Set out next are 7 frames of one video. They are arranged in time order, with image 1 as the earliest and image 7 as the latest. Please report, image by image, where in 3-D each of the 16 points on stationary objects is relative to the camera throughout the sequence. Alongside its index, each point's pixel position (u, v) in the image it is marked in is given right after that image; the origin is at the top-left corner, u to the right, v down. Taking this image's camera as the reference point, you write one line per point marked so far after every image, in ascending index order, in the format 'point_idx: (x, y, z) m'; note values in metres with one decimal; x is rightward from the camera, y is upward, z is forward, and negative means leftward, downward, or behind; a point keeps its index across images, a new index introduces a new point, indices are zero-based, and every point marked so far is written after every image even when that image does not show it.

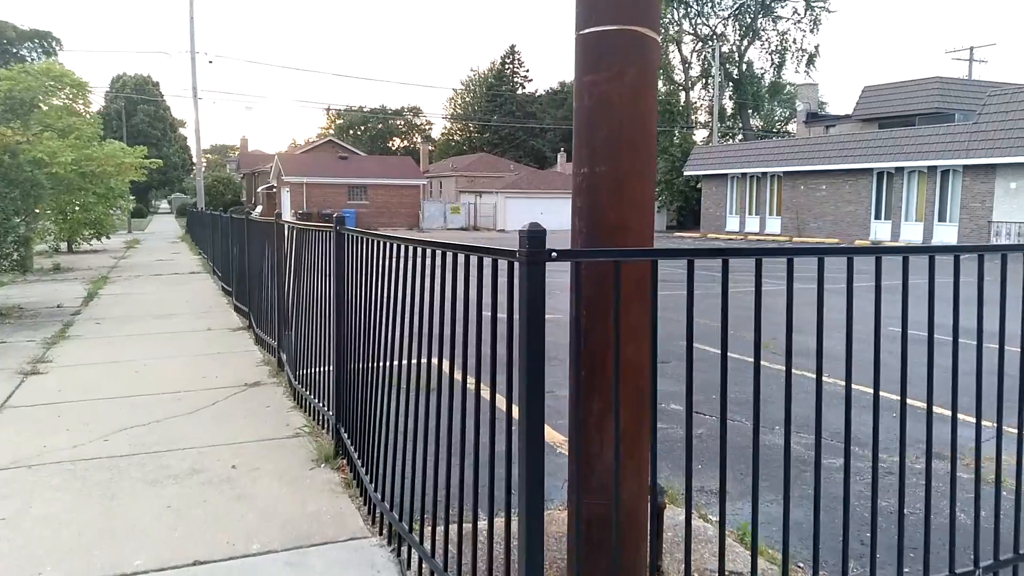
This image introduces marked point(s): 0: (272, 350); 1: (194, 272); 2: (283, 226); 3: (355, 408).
0: (-2.3, -0.6, +7.9) m
1: (-7.0, +0.4, +17.9) m
2: (-2.2, +0.6, +7.6) m
3: (-0.9, -0.7, +4.8) m
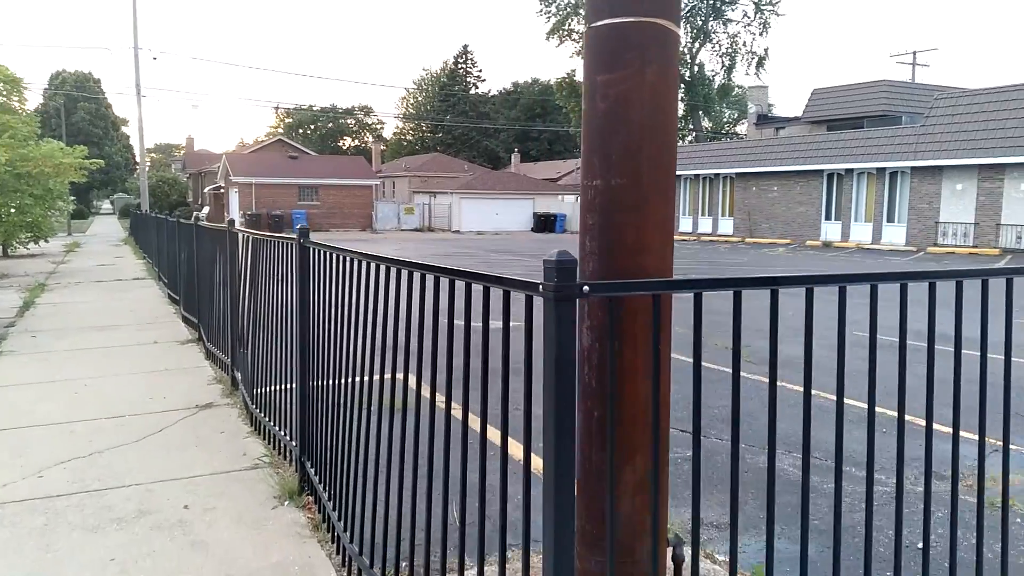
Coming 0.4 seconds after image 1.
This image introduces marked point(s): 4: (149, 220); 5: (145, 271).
0: (-2.6, -0.7, +7.4) m
1: (-7.9, +0.2, +17.1) m
2: (-2.4, +0.5, +7.1) m
3: (-1.0, -0.8, +4.4) m
4: (-8.9, +1.7, +19.9) m
5: (-8.3, +0.4, +18.3) m
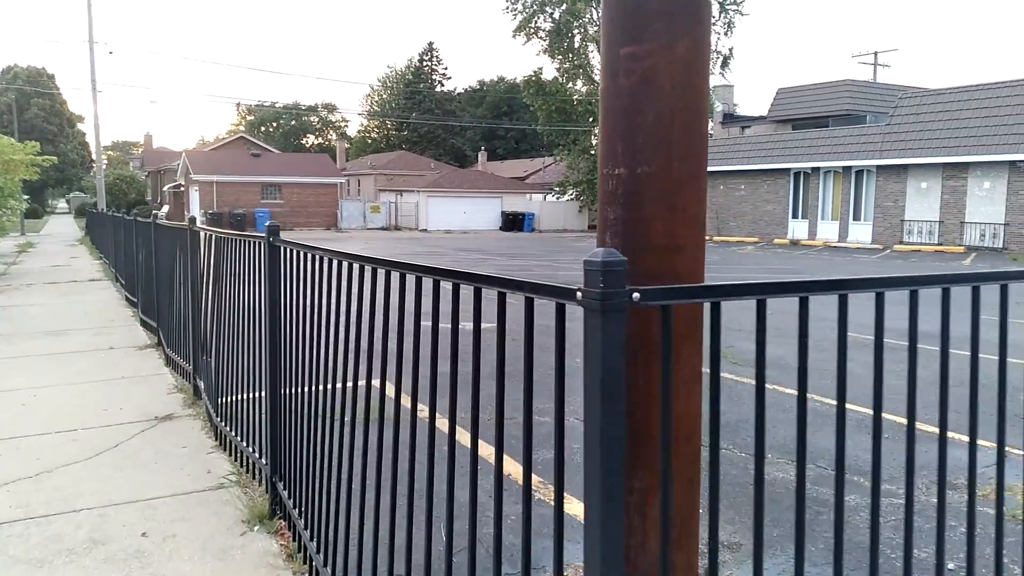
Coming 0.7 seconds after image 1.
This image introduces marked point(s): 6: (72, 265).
0: (-2.8, -0.7, +6.9) m
1: (-8.4, +0.2, +16.4) m
2: (-2.6, +0.5, +6.7) m
3: (-1.1, -0.8, +4.0) m
4: (-9.6, +1.6, +19.1) m
5: (-8.9, +0.3, +17.6) m
6: (-10.7, +0.5, +19.8) m
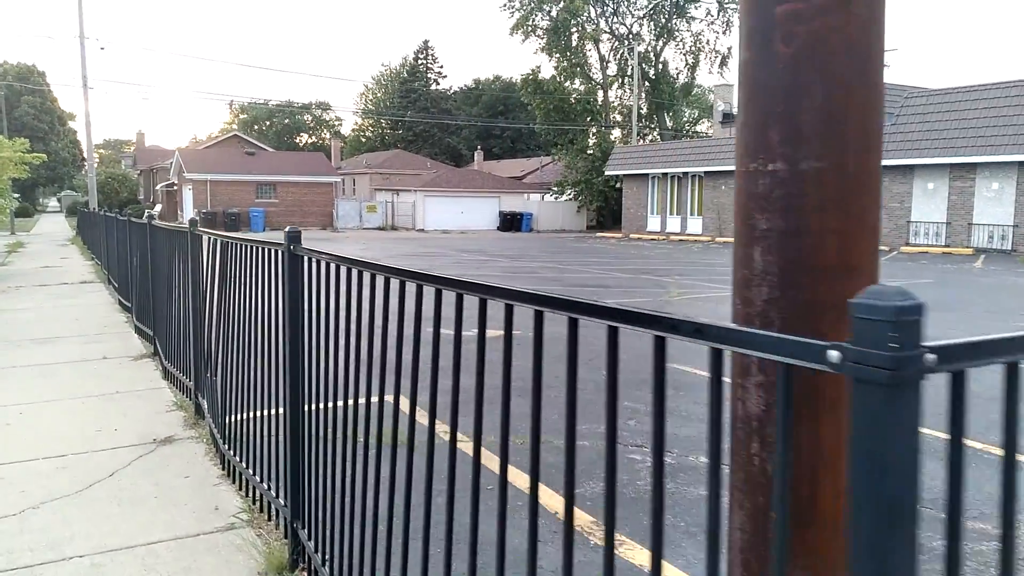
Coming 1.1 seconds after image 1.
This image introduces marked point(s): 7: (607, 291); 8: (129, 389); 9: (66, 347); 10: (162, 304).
0: (-2.6, -0.8, +6.4) m
1: (-8.3, +0.1, +15.8) m
2: (-2.4, +0.4, +6.1) m
3: (-0.8, -0.9, +3.4) m
4: (-9.5, +1.6, +18.5) m
5: (-8.8, +0.3, +17.0) m
6: (-10.6, +0.5, +19.2) m
7: (+1.8, 0.0, +15.1) m
8: (-3.3, -0.9, +6.9) m
9: (-4.9, -0.6, +8.9) m
10: (-3.5, -0.2, +8.2) m
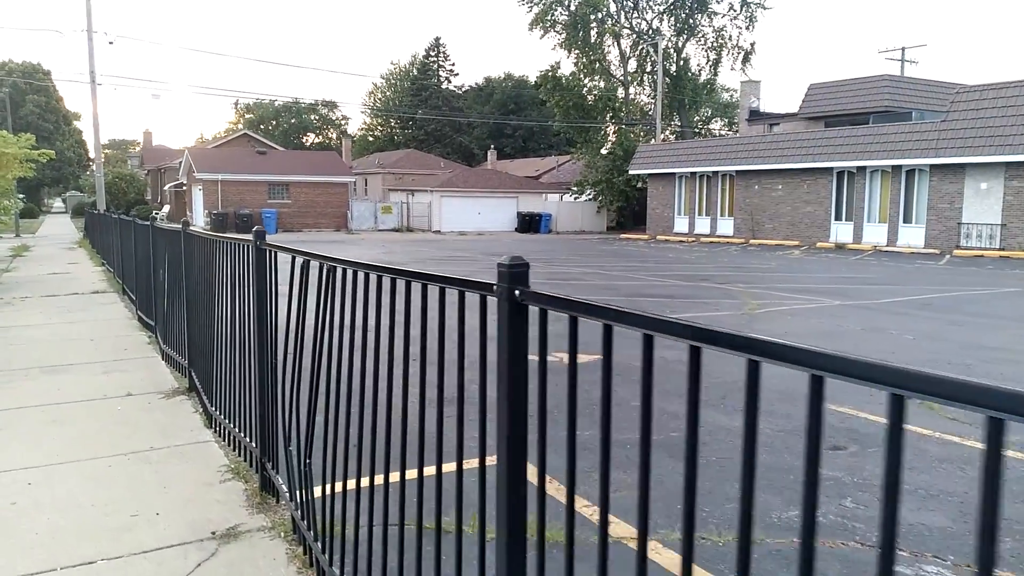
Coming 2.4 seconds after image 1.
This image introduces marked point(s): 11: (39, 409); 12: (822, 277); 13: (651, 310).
0: (-1.6, -1.0, +4.9) m
1: (-7.3, 0.0, +14.3) m
2: (-1.4, +0.2, +4.7) m
3: (+0.1, -1.1, +2.0) m
4: (-8.5, +1.4, +17.1) m
5: (-7.8, +0.1, +15.5) m
6: (-9.6, +0.3, +17.8) m
7: (+2.8, -0.2, +13.6) m
8: (-2.3, -1.0, +5.4) m
9: (-3.9, -0.8, +7.4) m
10: (-2.6, -0.3, +6.7) m
11: (-3.7, -0.9, +6.4) m
12: (+7.5, +0.2, +19.5) m
13: (+2.2, -0.3, +12.6) m
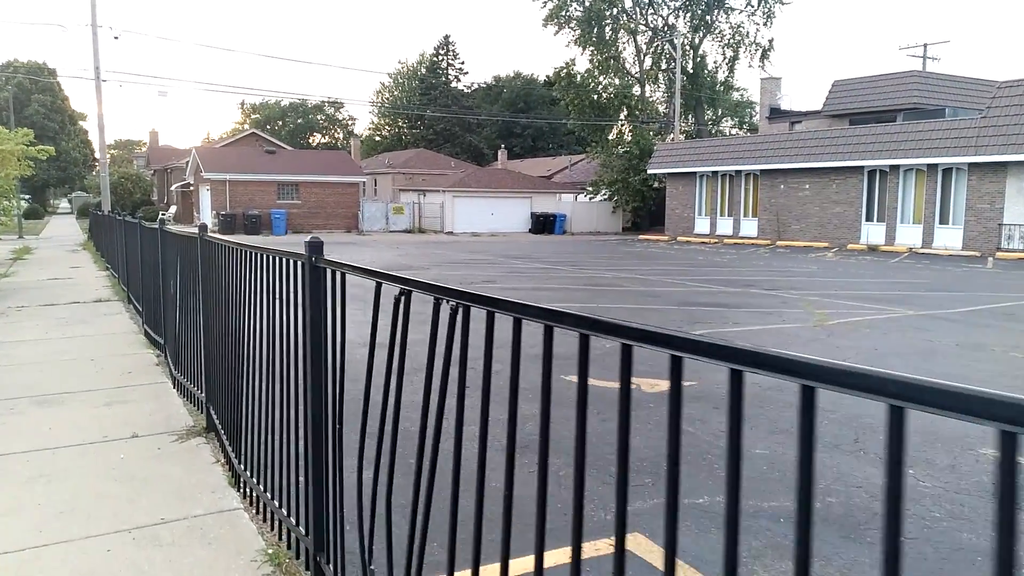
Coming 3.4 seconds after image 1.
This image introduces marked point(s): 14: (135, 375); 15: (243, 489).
0: (-1.0, -1.1, +3.7) m
1: (-6.7, -0.2, +13.1) m
2: (-0.8, +0.1, +3.4) m
3: (+0.7, -1.2, +0.7) m
4: (-7.9, +1.3, +15.9) m
5: (-7.1, 0.0, +14.3) m
6: (-9.0, +0.2, +16.6) m
7: (+3.4, -0.4, +12.4) m
8: (-1.7, -1.2, +4.2) m
9: (-3.3, -1.0, +6.2) m
10: (-2.0, -0.5, +5.5) m
11: (-3.1, -1.1, +5.2) m
12: (+8.2, +0.1, +18.2) m
13: (+2.8, -0.5, +11.4) m
14: (-3.6, -0.8, +7.6) m
15: (-1.5, -1.1, +4.6) m
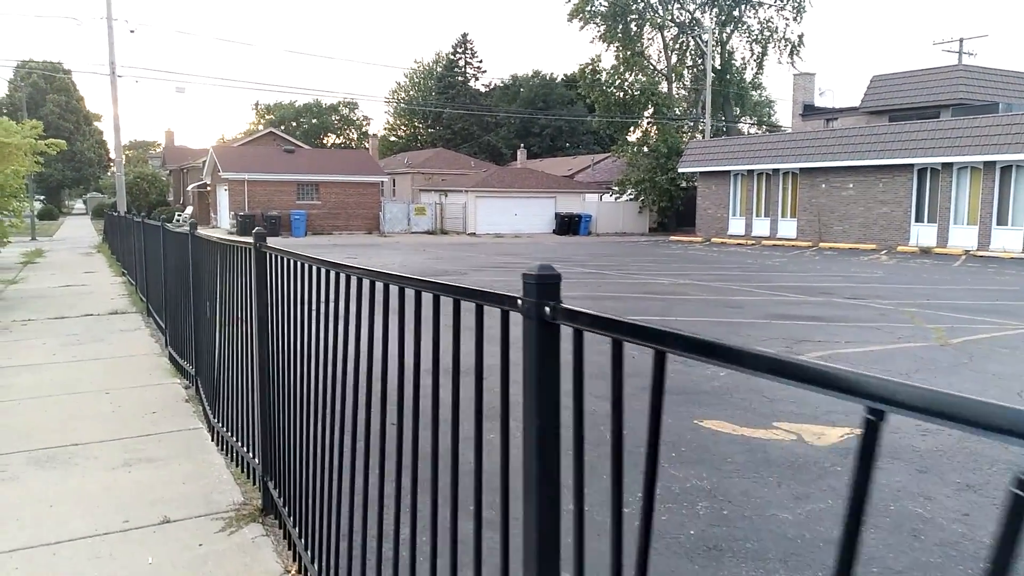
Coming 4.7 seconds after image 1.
0: (-0.2, -1.3, +2.2) m
1: (-5.7, -0.3, +11.7) m
2: (0.0, -0.1, +2.0) m
3: (+1.5, -1.4, -0.8) m
4: (-6.9, +1.1, +14.5) m
5: (-6.2, -0.2, +12.9) m
6: (-8.0, 0.0, +15.2) m
7: (+4.3, -0.5, +10.9) m
8: (-0.9, -1.3, +2.8) m
9: (-2.5, -1.1, +4.8) m
10: (-1.1, -0.6, +4.0) m
11: (-2.3, -1.2, +3.7) m
12: (+9.2, -0.1, +16.6) m
13: (+3.7, -0.6, +9.8) m
14: (-2.7, -1.0, +6.2) m
15: (-0.7, -1.3, +3.1) m
